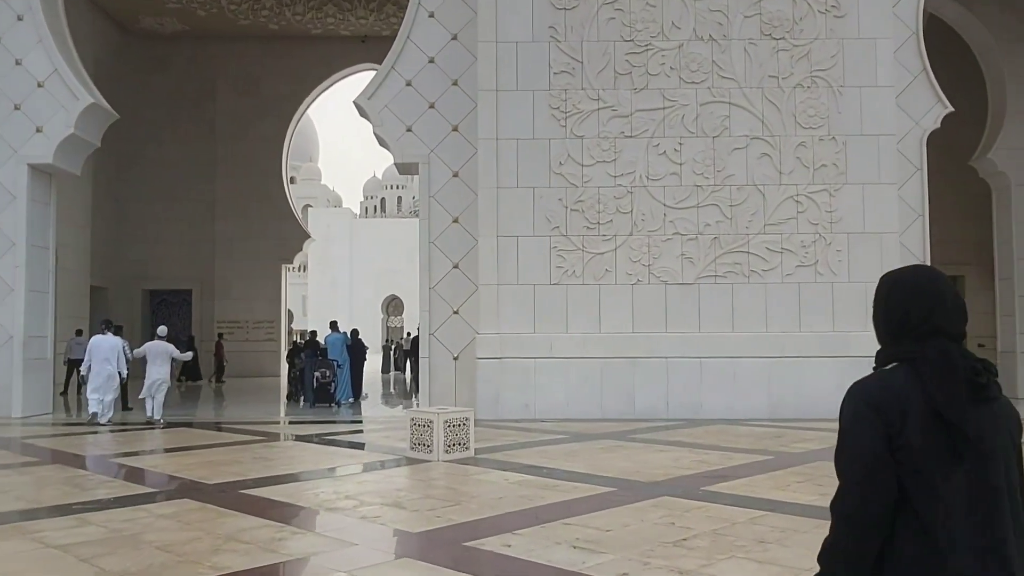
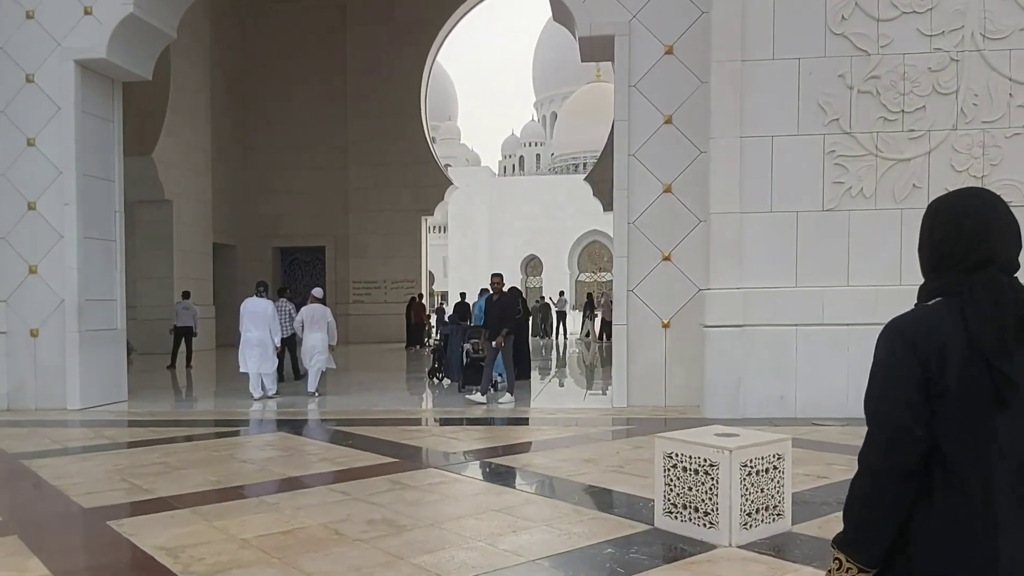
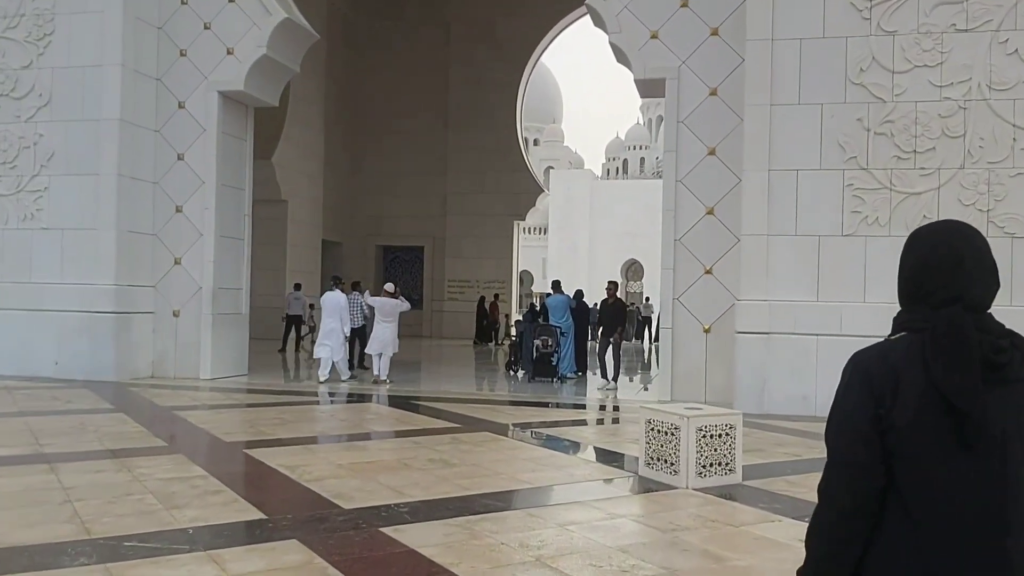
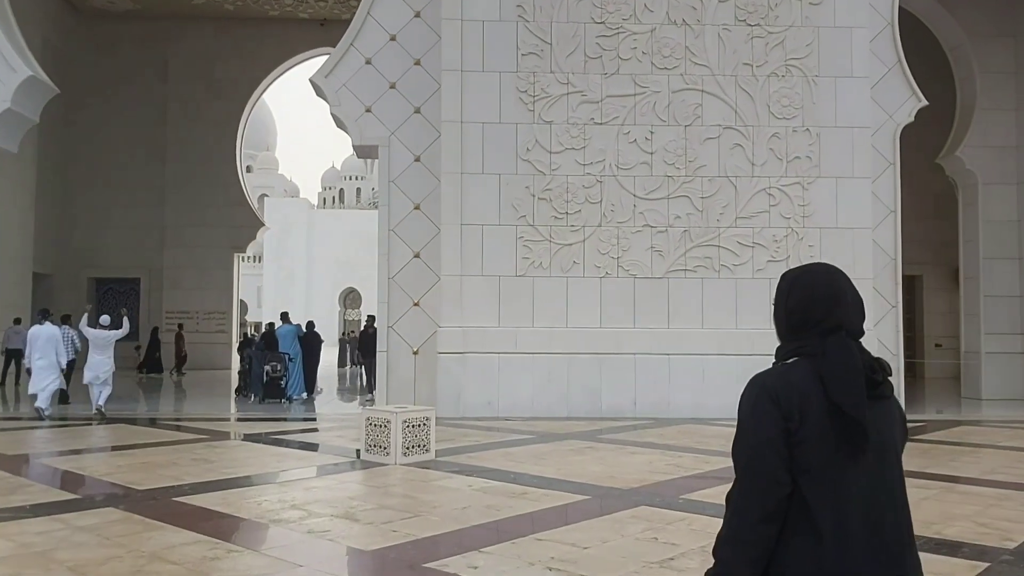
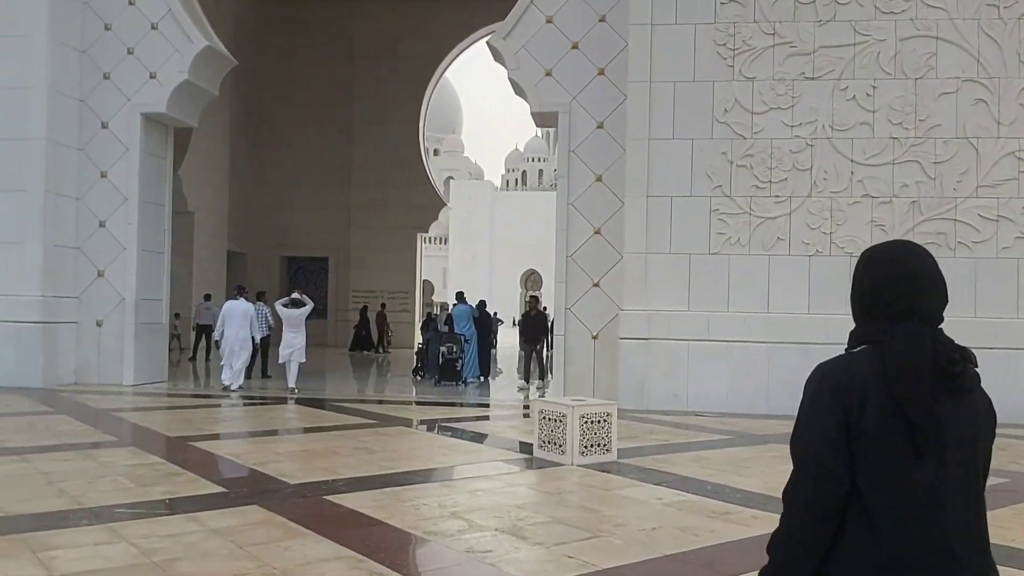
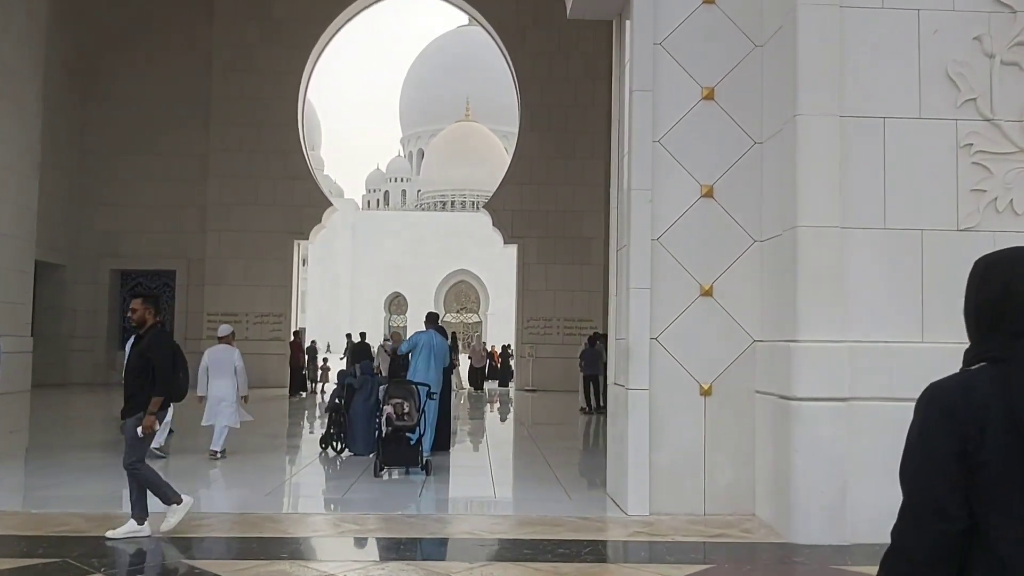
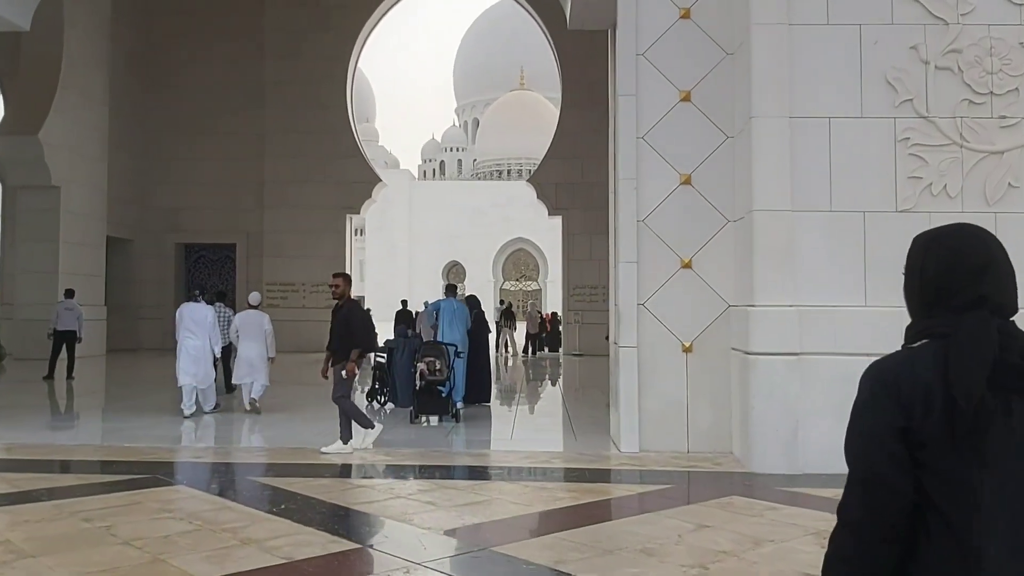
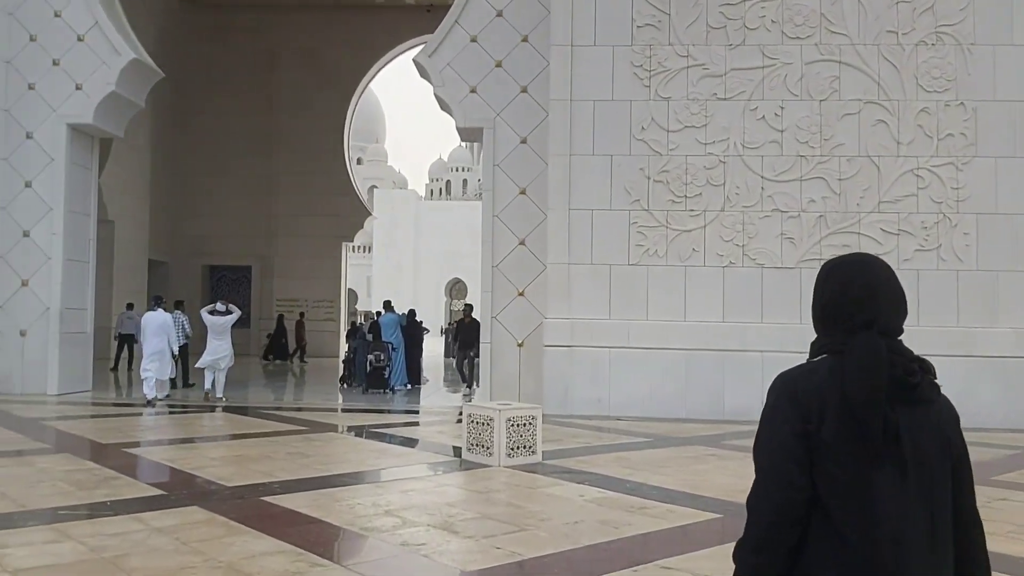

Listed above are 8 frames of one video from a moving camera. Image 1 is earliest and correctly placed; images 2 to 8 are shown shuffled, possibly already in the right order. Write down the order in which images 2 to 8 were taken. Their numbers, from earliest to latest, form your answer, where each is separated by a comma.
4, 8, 5, 3, 2, 7, 6
